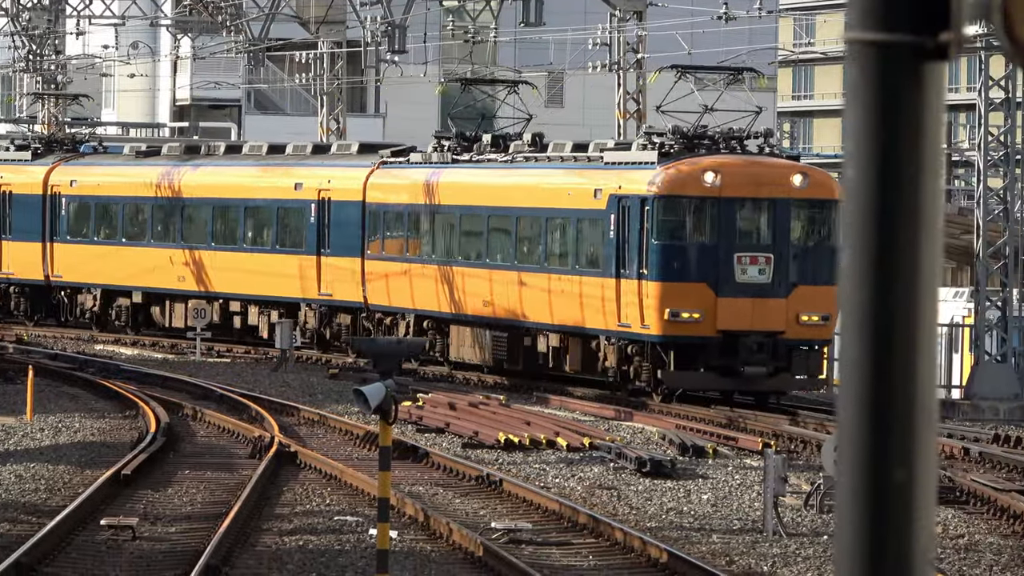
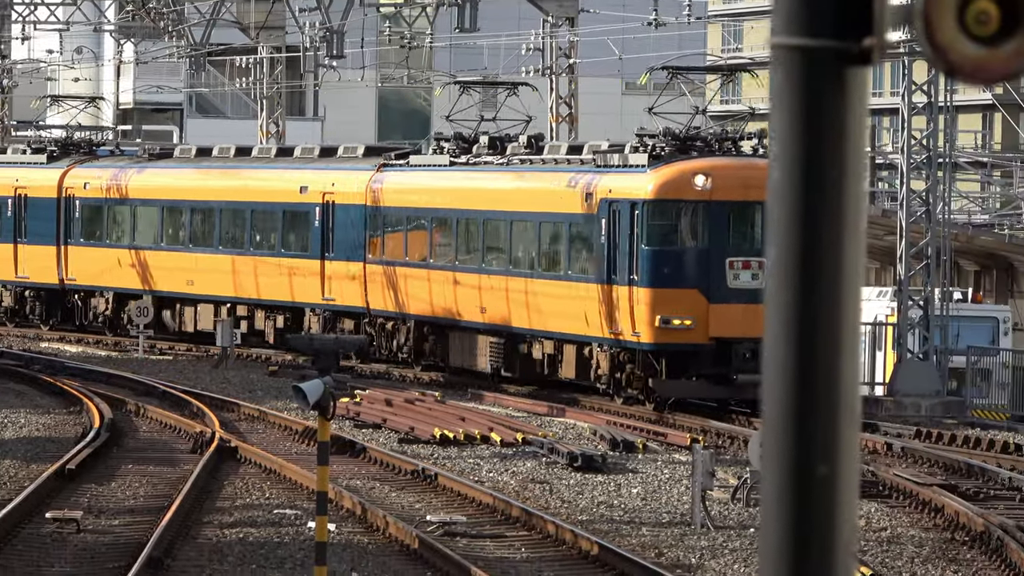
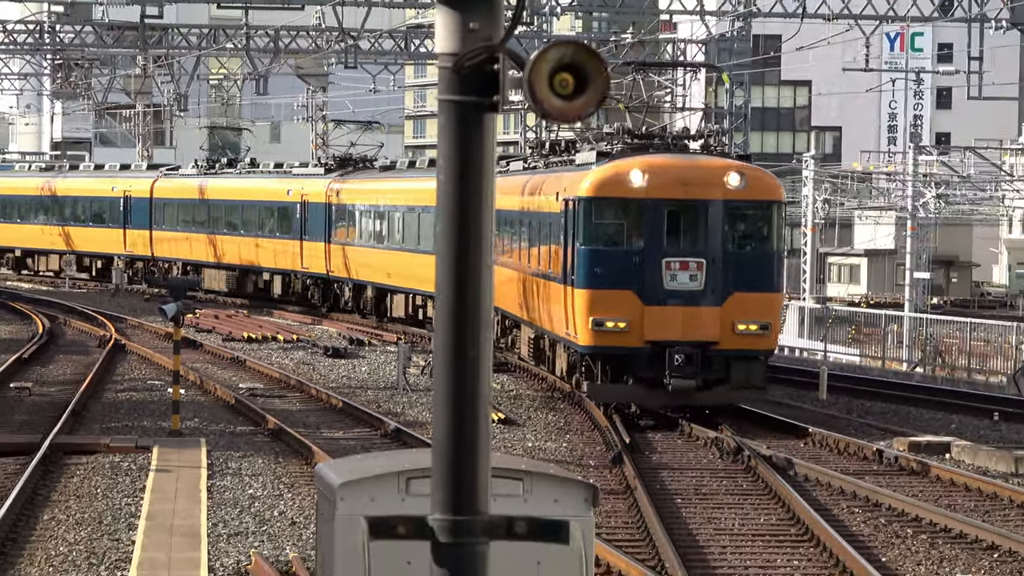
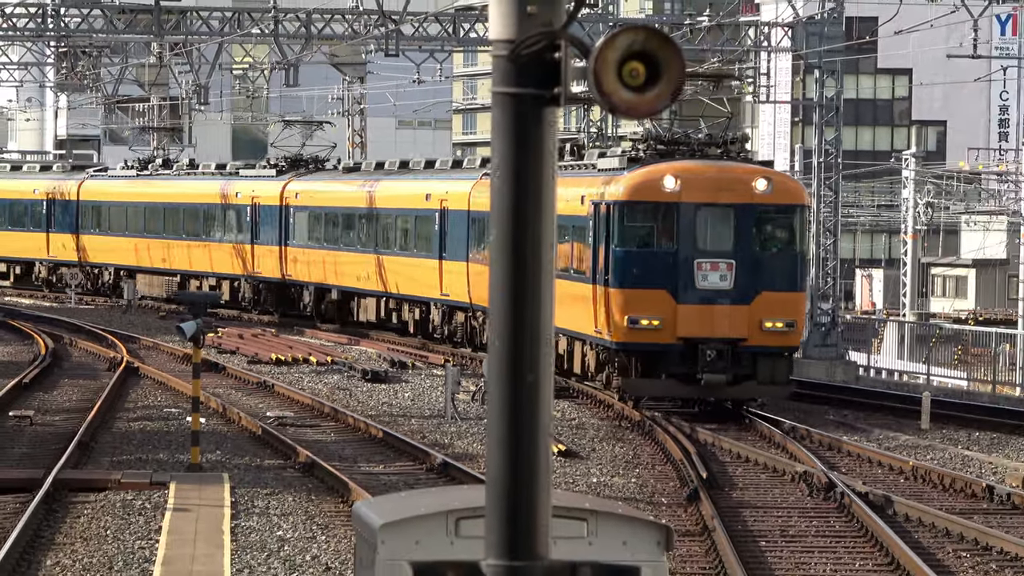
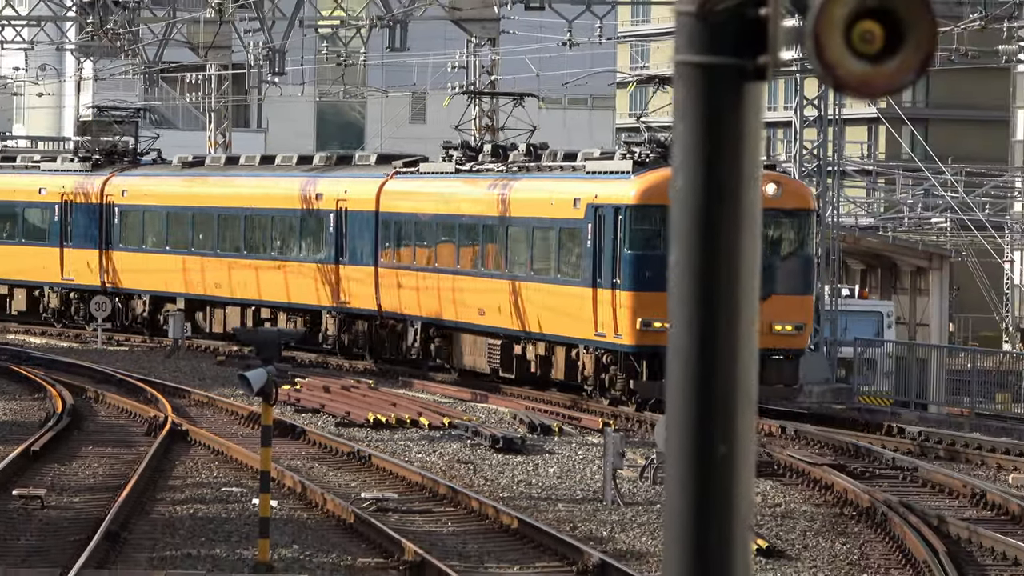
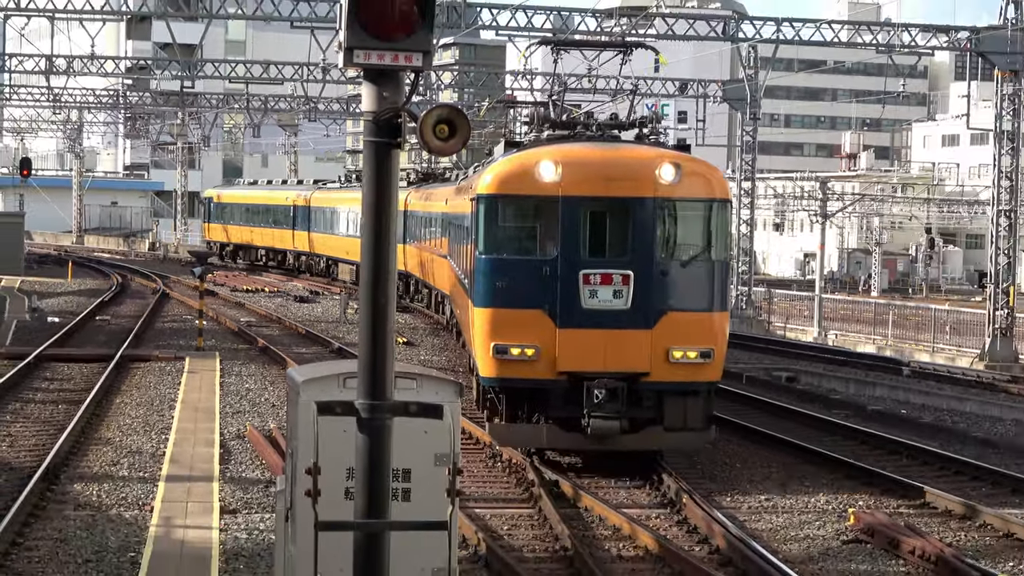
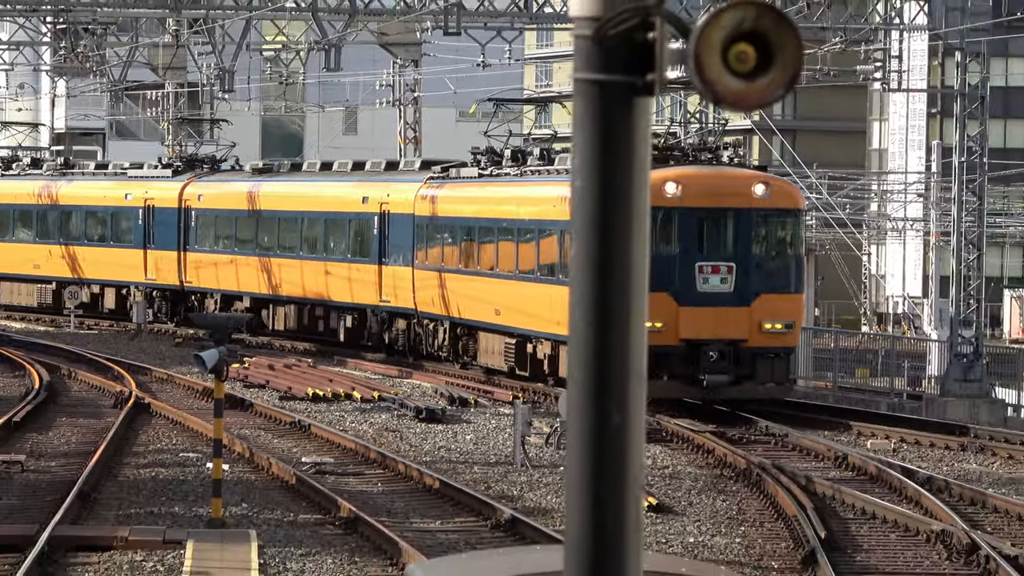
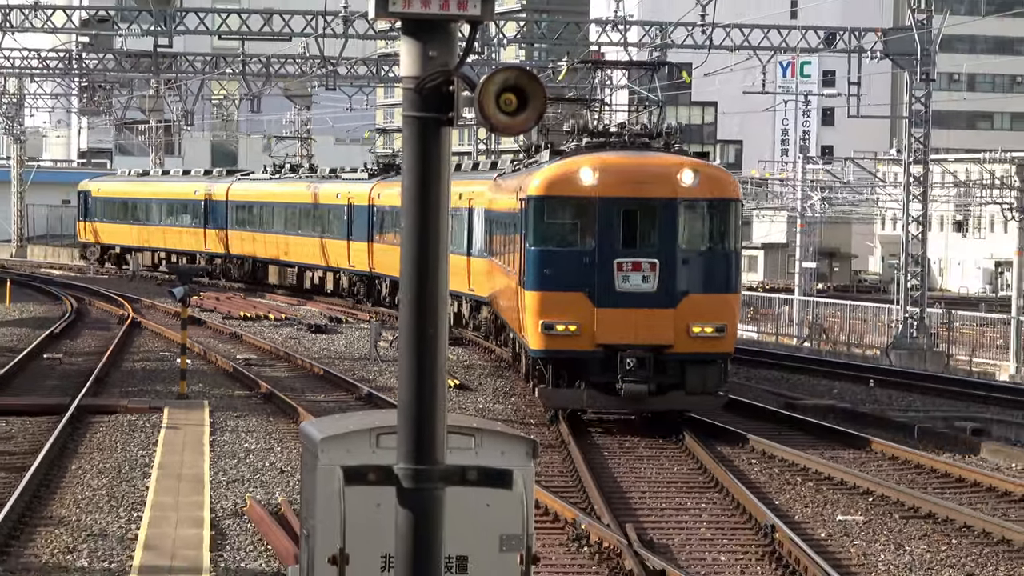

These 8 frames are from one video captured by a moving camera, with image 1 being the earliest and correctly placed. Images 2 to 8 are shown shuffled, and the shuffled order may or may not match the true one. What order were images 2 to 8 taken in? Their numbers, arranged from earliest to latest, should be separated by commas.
2, 5, 7, 4, 3, 8, 6
